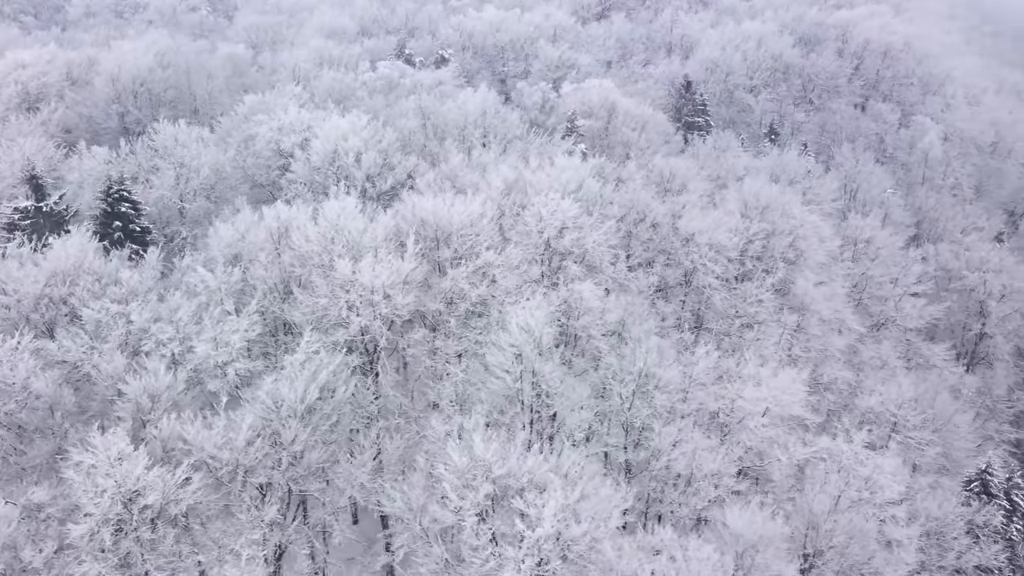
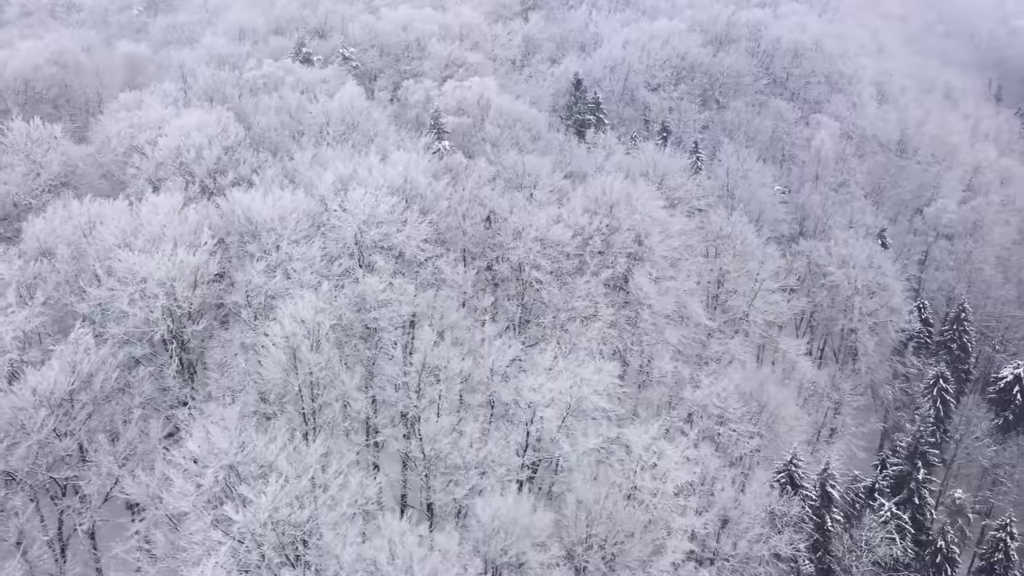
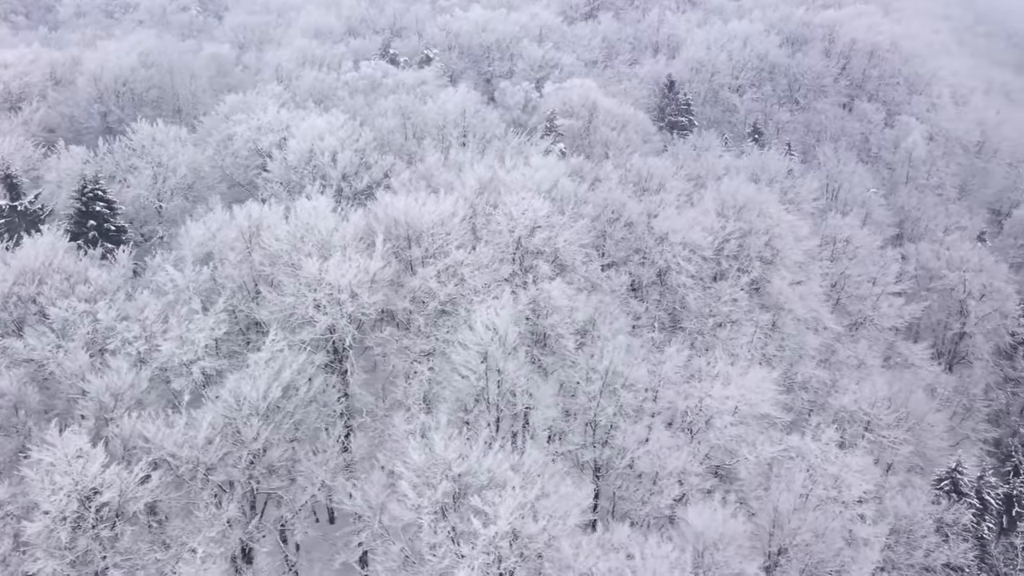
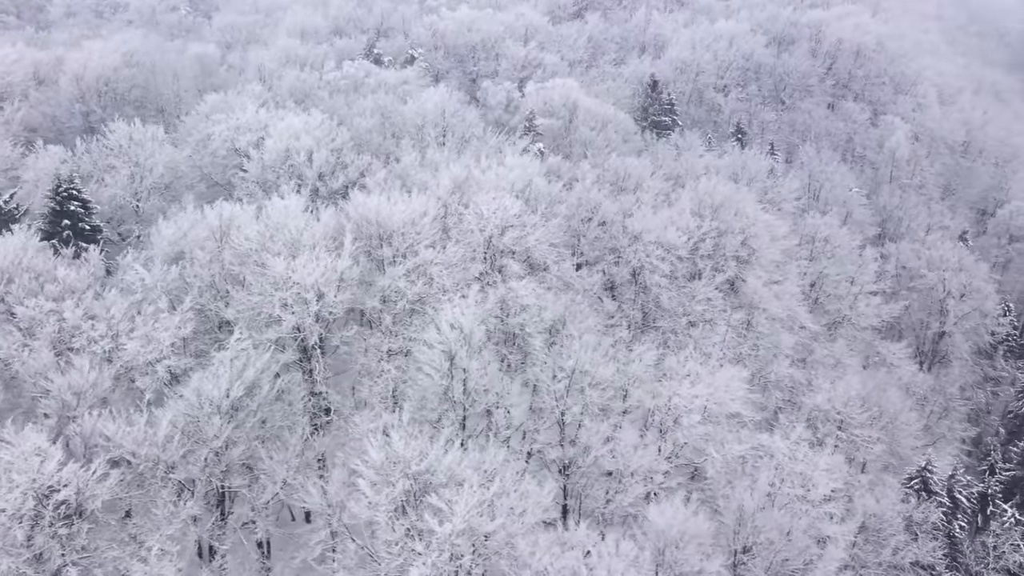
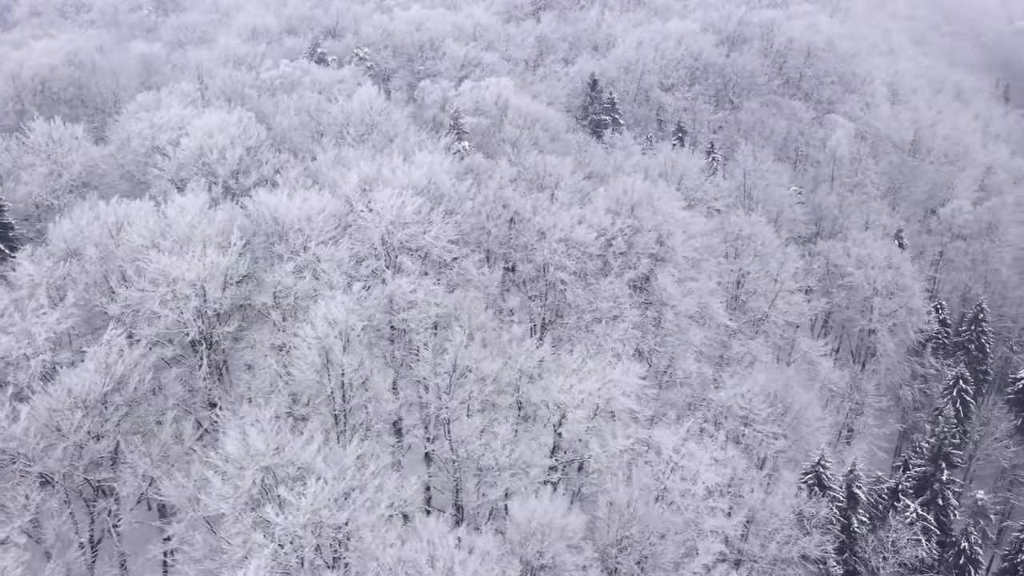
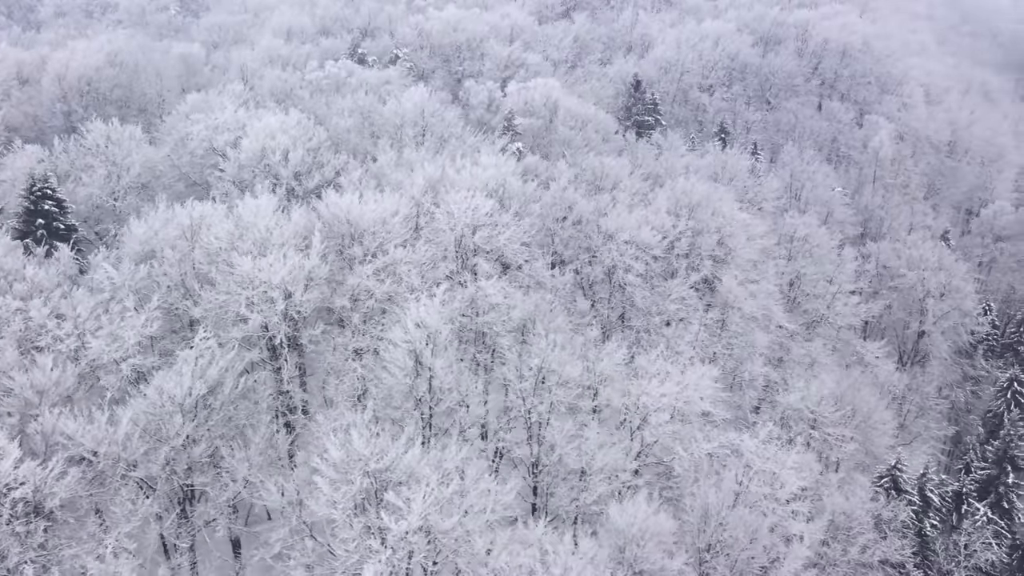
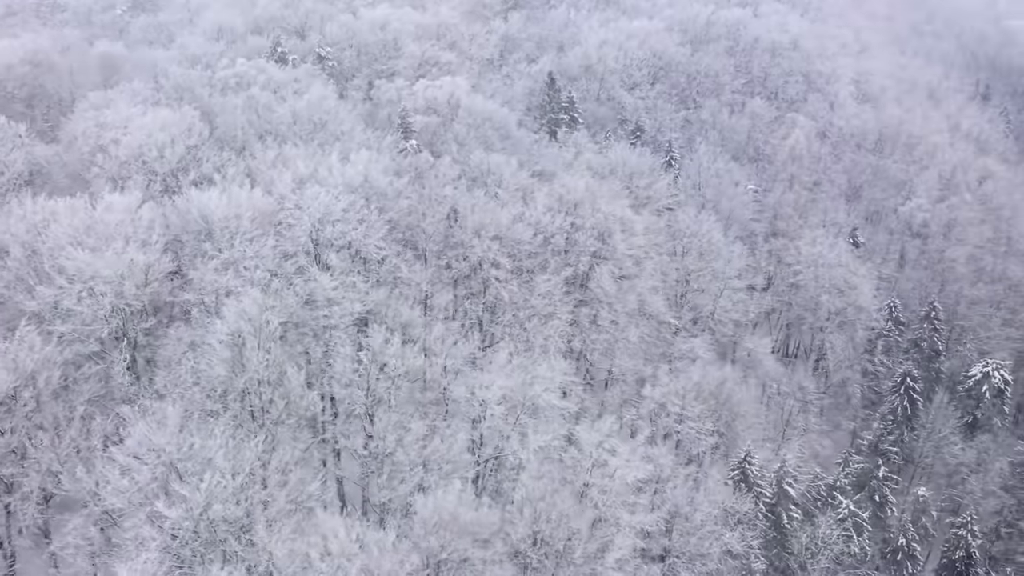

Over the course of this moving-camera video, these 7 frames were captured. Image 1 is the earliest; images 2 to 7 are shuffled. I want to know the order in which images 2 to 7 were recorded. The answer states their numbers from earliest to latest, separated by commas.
3, 4, 6, 5, 2, 7
